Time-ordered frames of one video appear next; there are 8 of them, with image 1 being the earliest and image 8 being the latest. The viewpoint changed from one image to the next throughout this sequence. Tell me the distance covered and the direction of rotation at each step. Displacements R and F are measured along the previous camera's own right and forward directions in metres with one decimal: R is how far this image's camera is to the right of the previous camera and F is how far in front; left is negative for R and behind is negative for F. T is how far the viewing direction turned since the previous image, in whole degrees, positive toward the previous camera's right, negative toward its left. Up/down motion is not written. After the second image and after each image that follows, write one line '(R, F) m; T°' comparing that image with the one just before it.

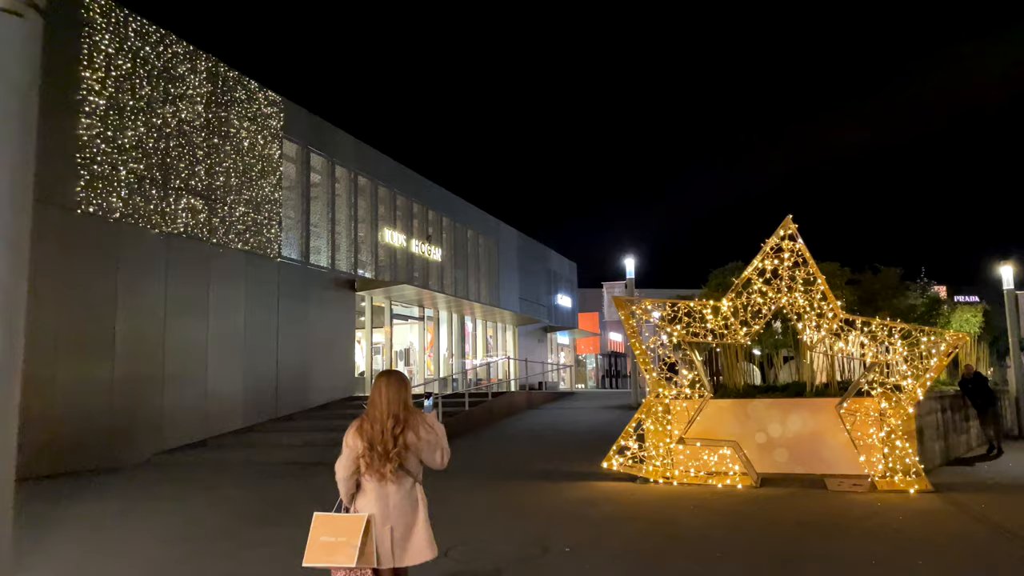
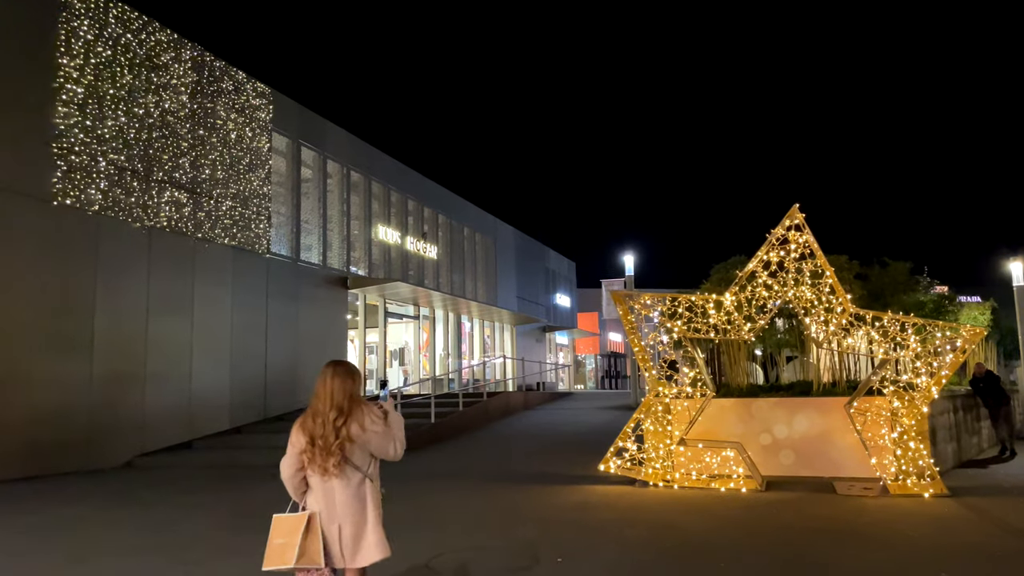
(+0.1, +0.5) m; 0°
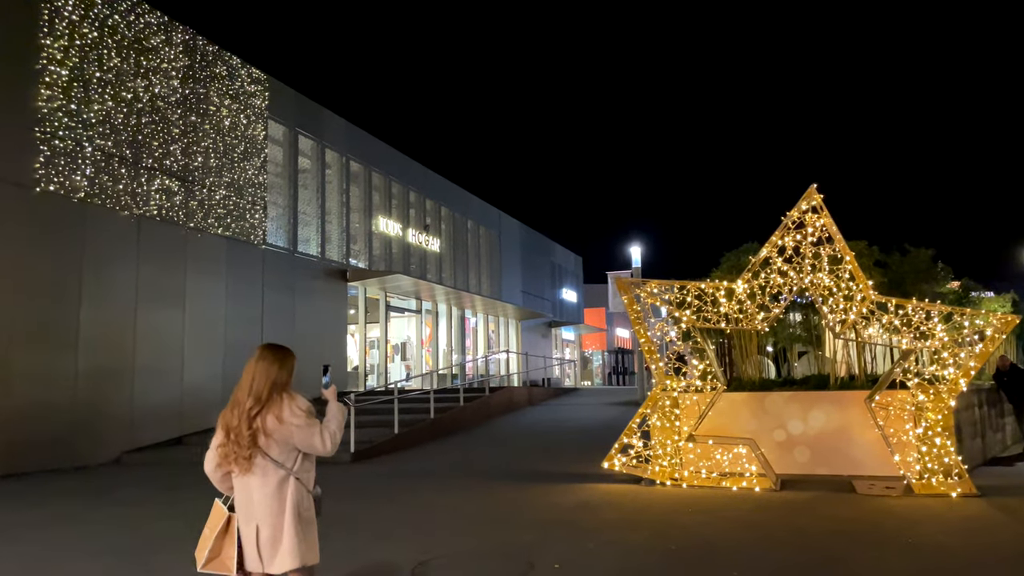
(+0.1, +0.5) m; -1°
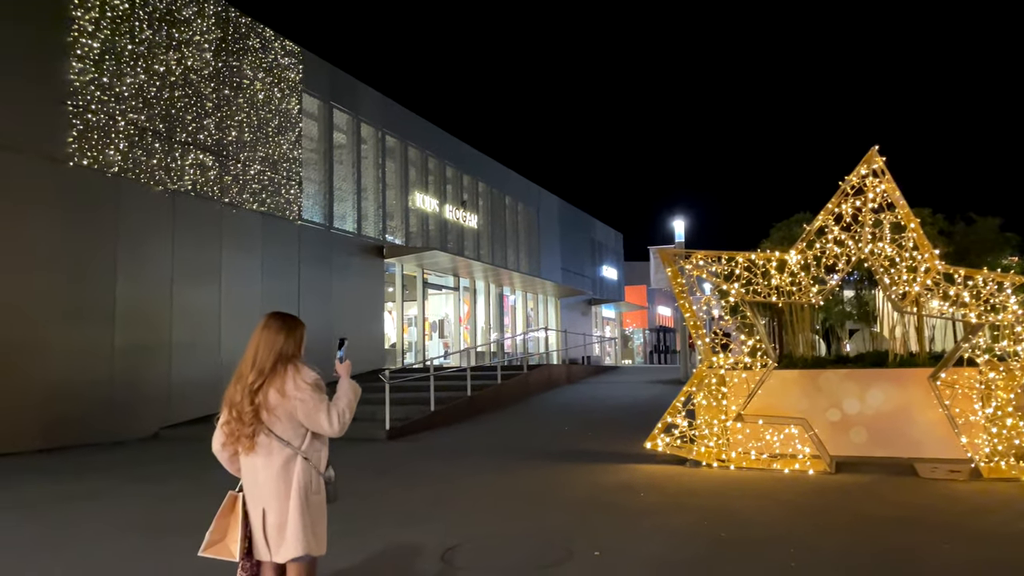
(0.0, +0.4) m; -3°
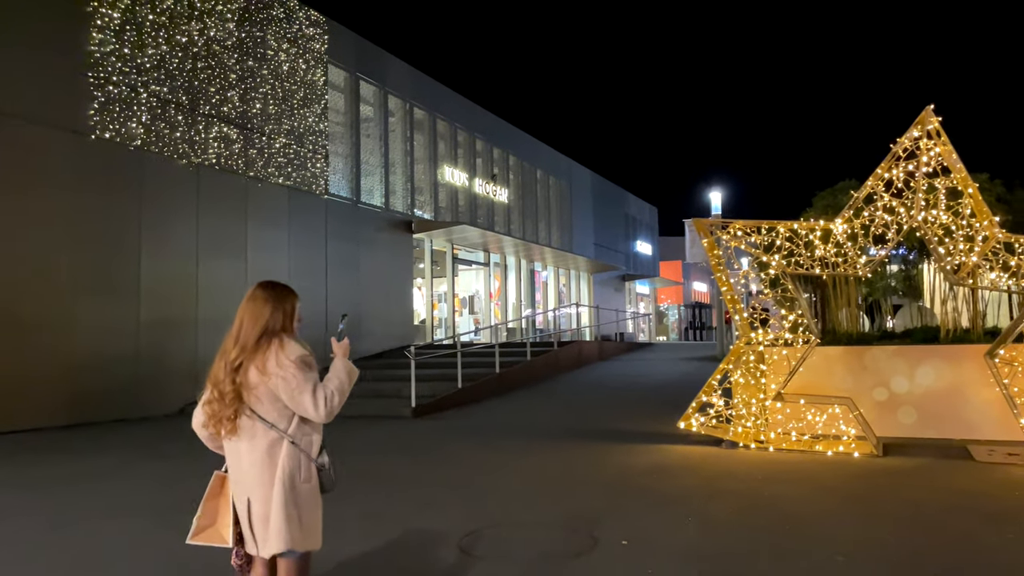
(+0.1, +0.4) m; -3°
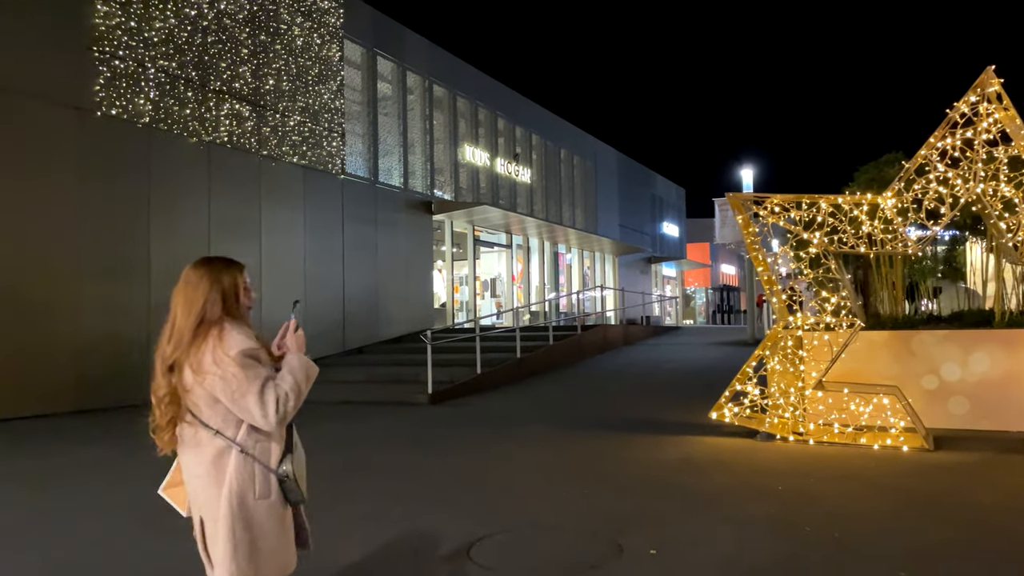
(+0.1, +0.5) m; -2°
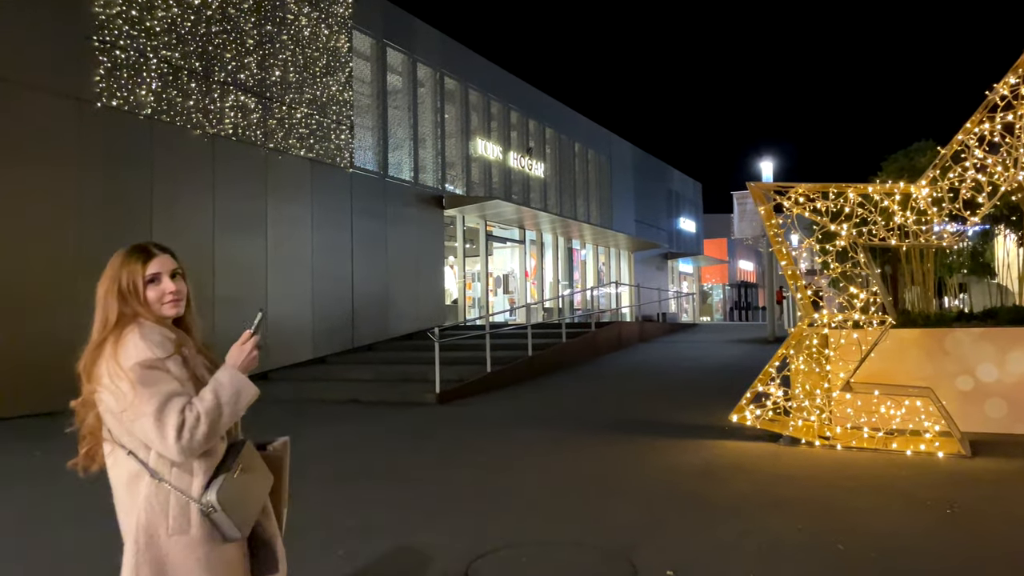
(+0.1, +0.4) m; -1°
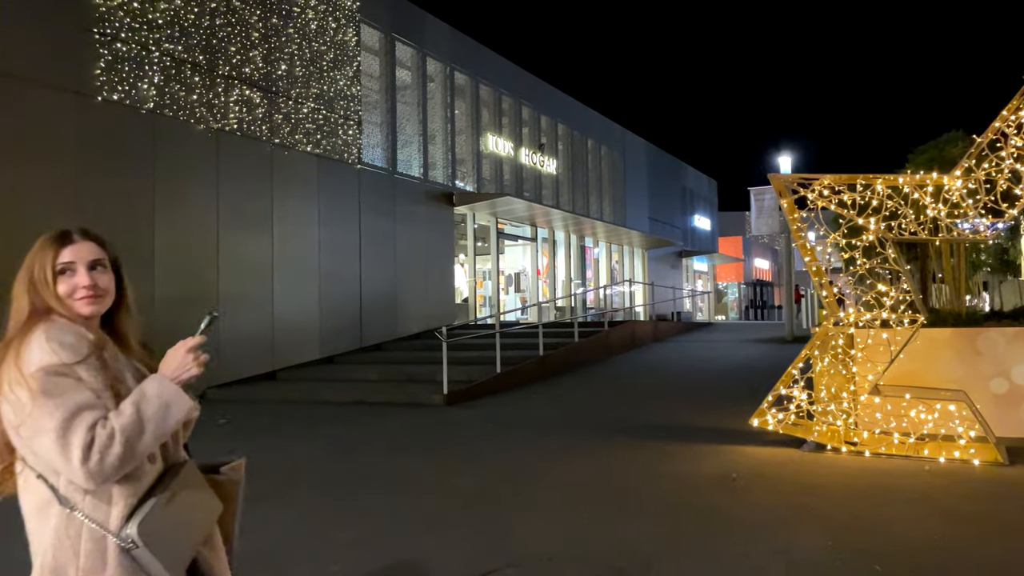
(0.0, +0.3) m; -1°
